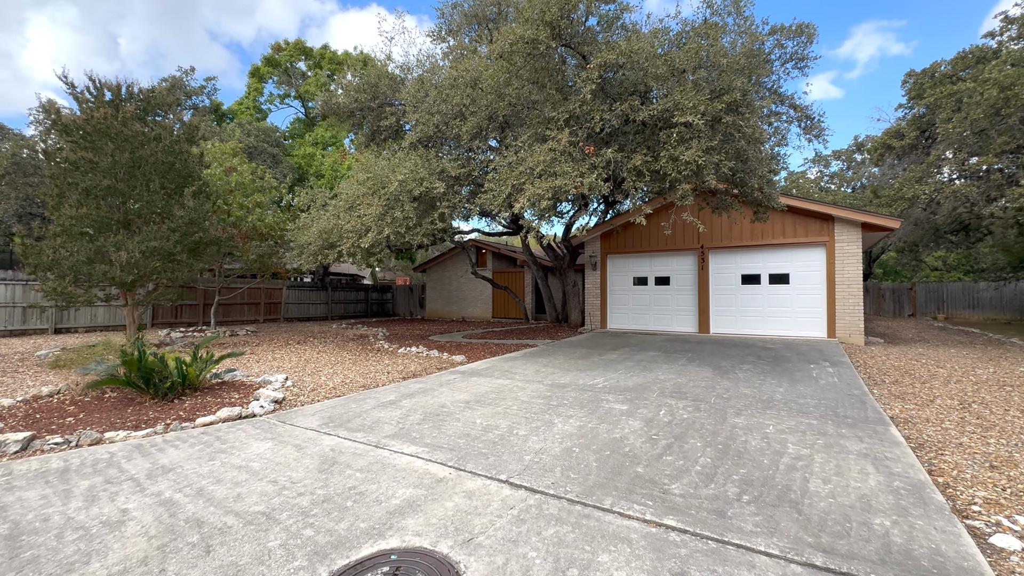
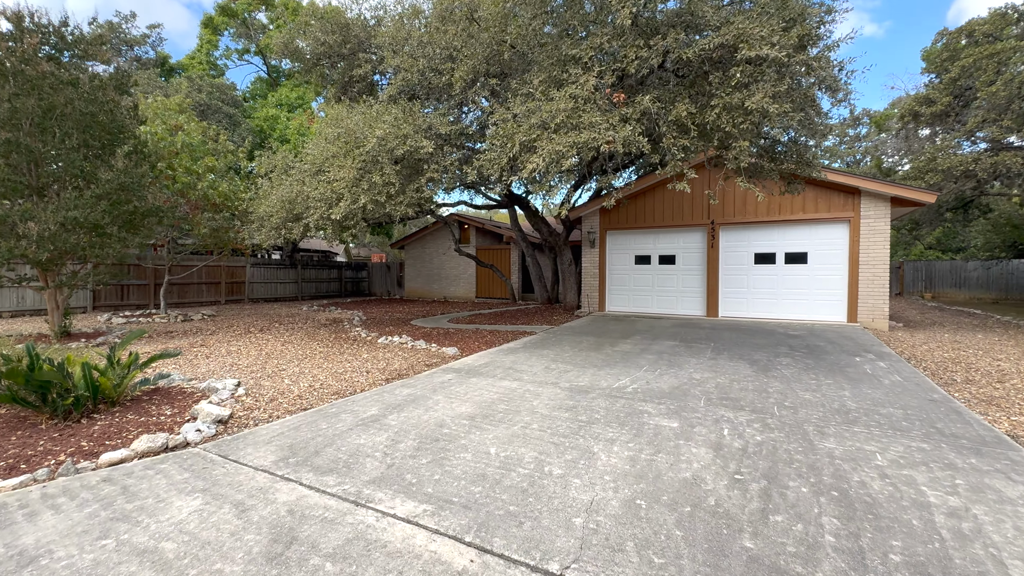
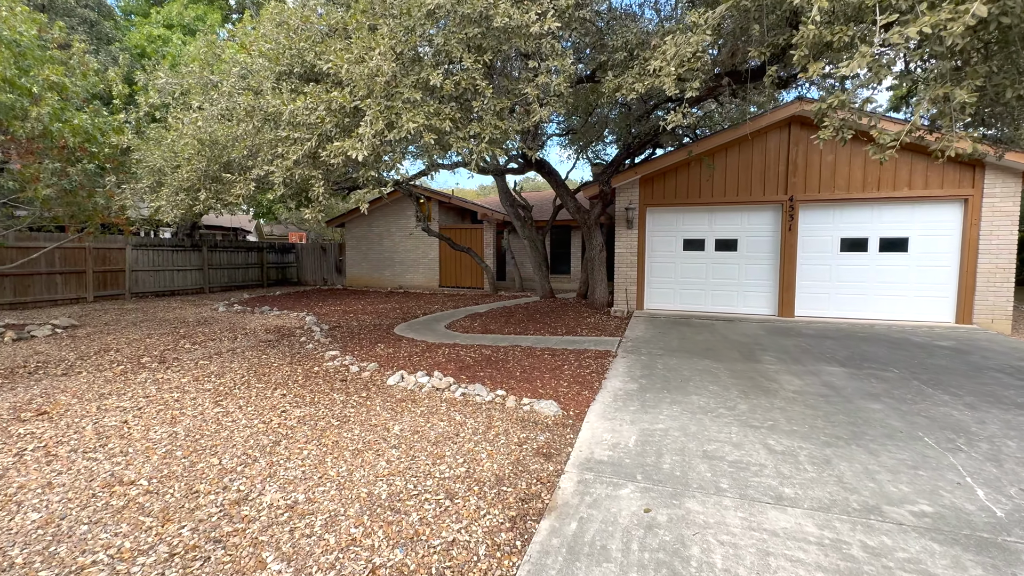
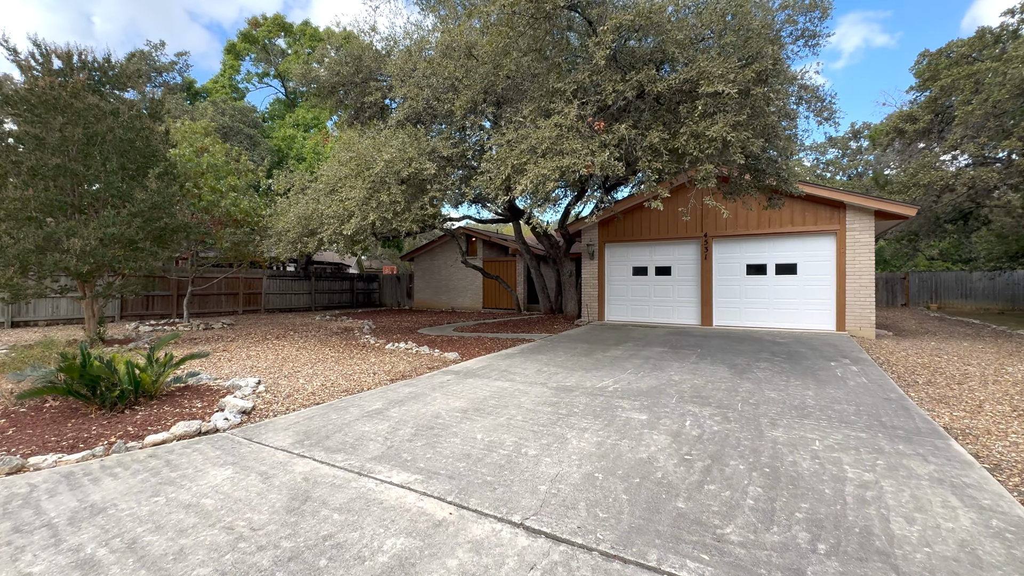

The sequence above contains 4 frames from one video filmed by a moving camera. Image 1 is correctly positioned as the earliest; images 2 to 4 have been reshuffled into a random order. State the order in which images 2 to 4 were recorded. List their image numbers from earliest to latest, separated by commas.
4, 2, 3
